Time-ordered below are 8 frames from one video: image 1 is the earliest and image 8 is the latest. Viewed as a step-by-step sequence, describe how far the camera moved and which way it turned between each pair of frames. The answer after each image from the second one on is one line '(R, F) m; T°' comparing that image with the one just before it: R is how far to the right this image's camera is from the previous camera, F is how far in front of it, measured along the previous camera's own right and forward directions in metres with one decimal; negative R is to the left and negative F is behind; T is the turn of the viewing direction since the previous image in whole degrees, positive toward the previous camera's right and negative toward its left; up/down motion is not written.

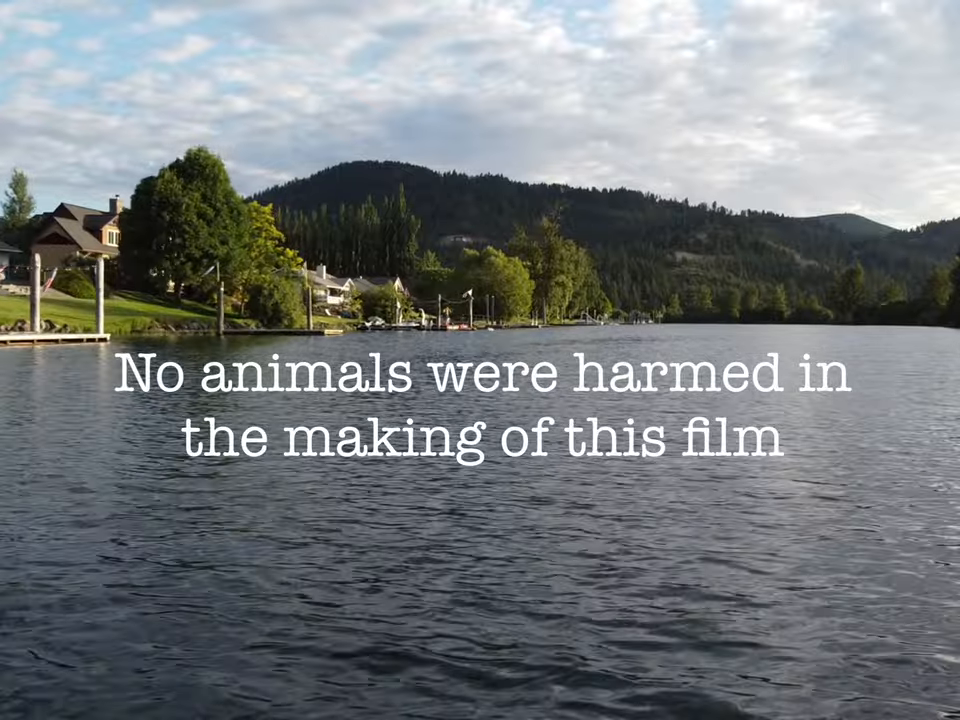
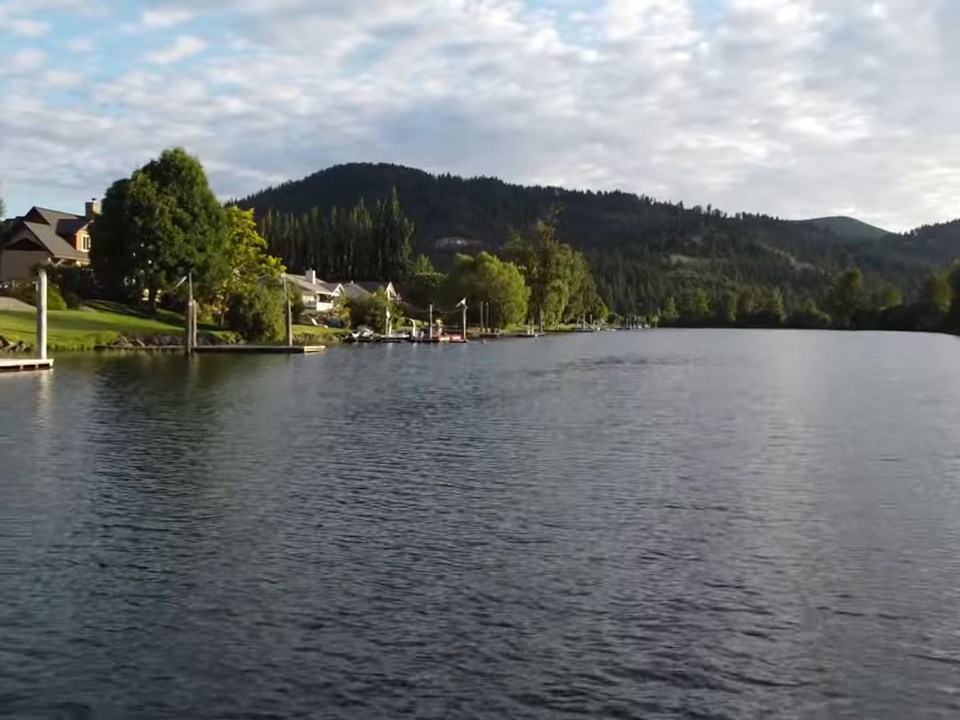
(-0.1, +3.7) m; 0°
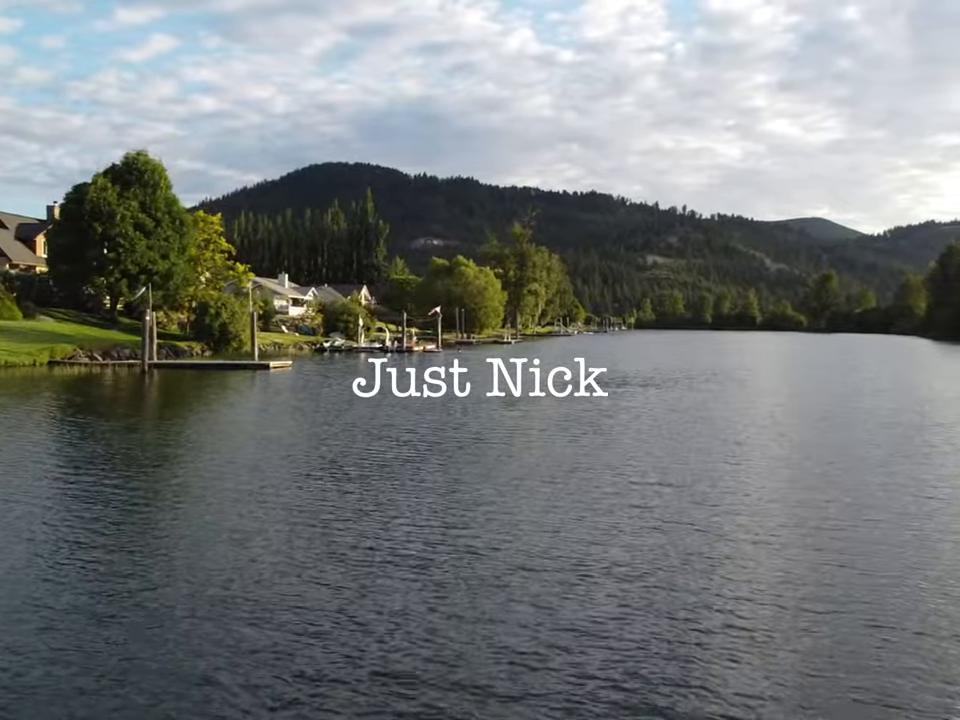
(0.0, +2.1) m; +1°
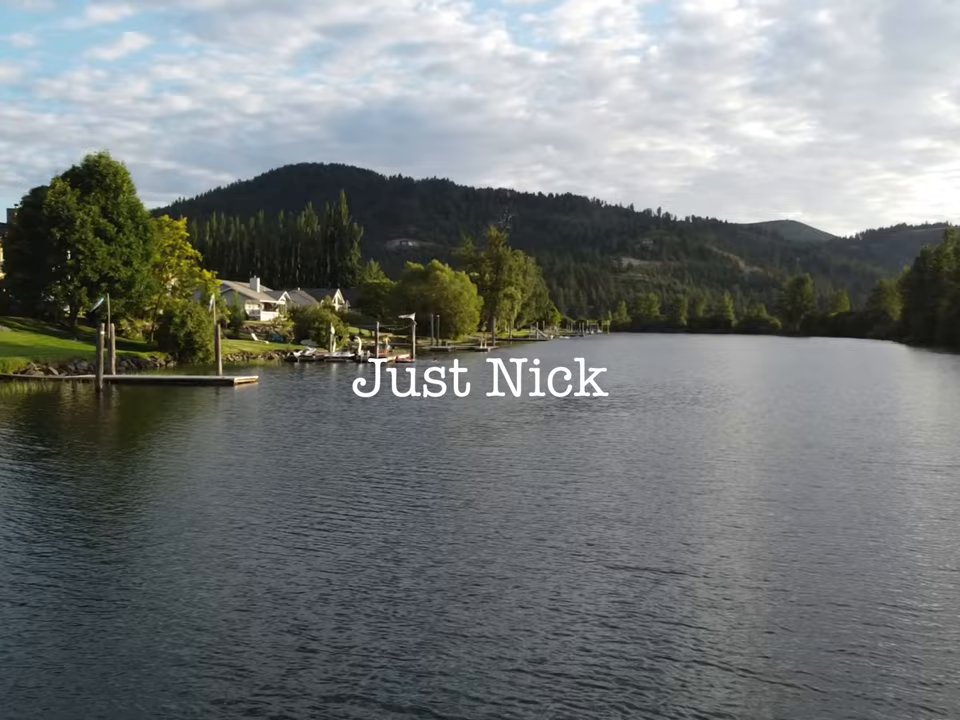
(0.0, +1.9) m; +1°
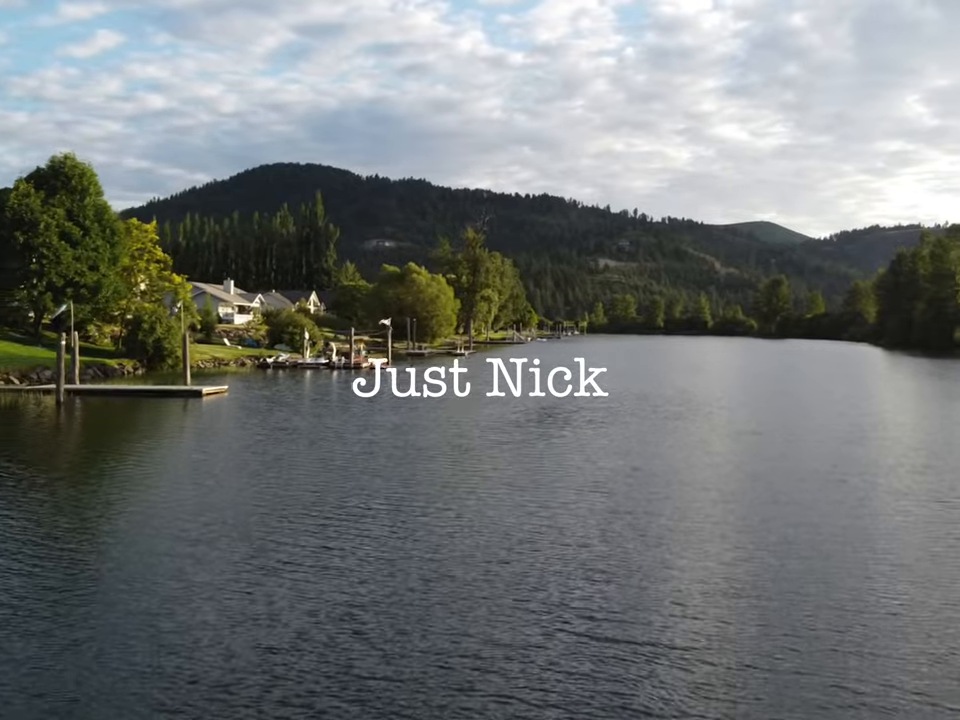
(0.0, +1.1) m; +1°
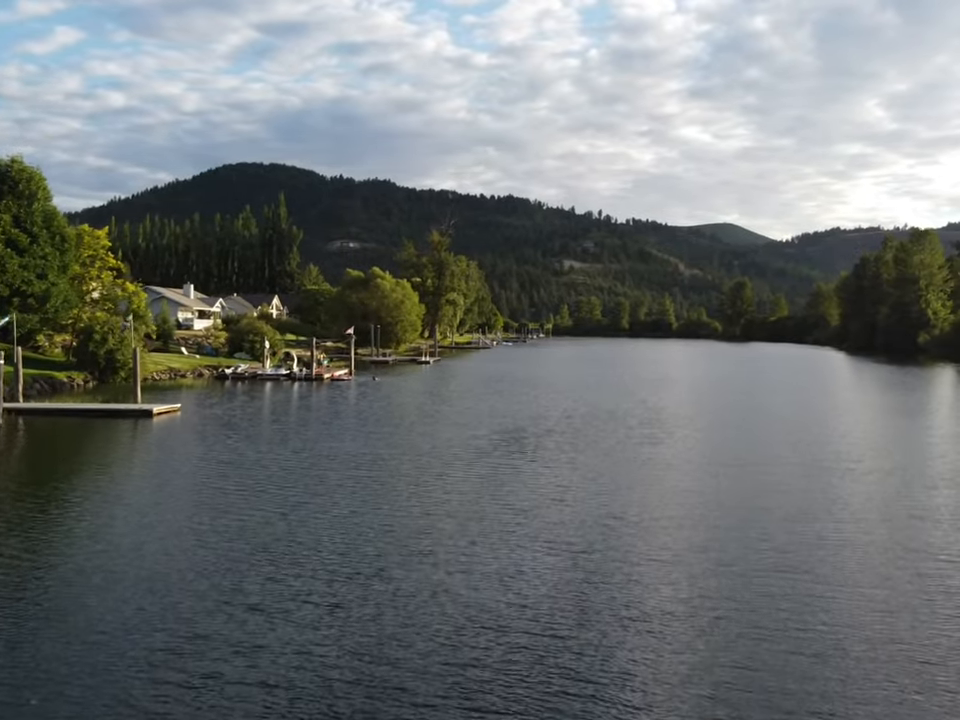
(0.0, +1.6) m; +2°
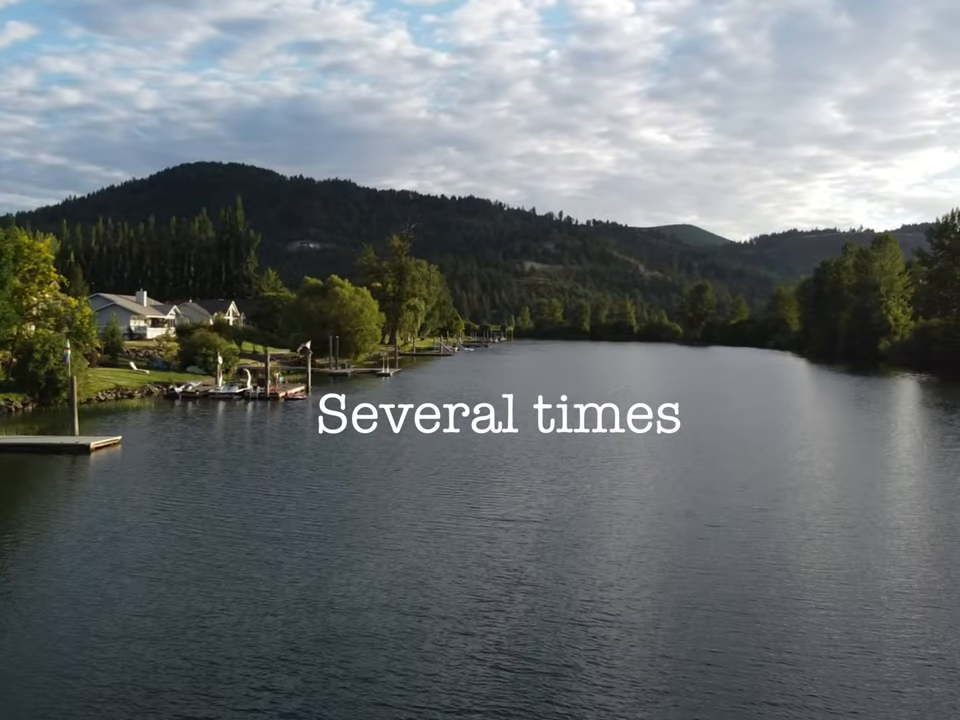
(0.0, +2.0) m; +2°
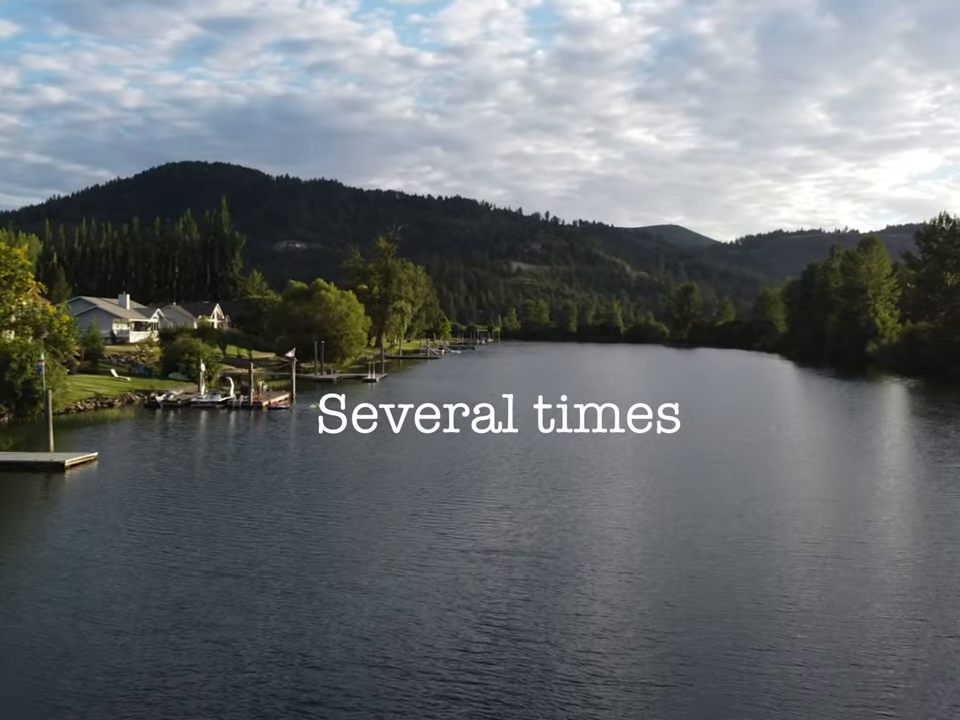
(-0.1, +0.9) m; +1°
